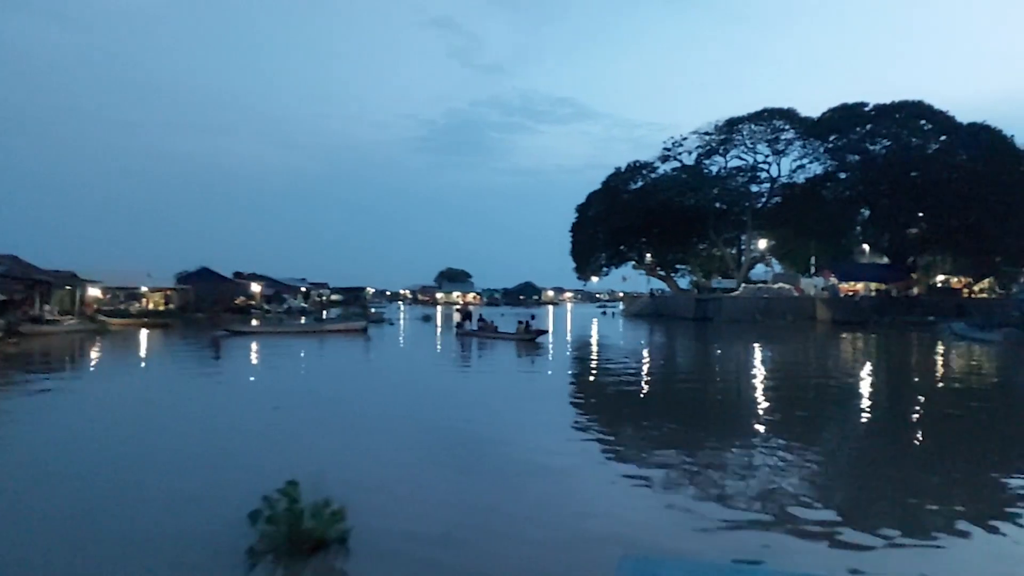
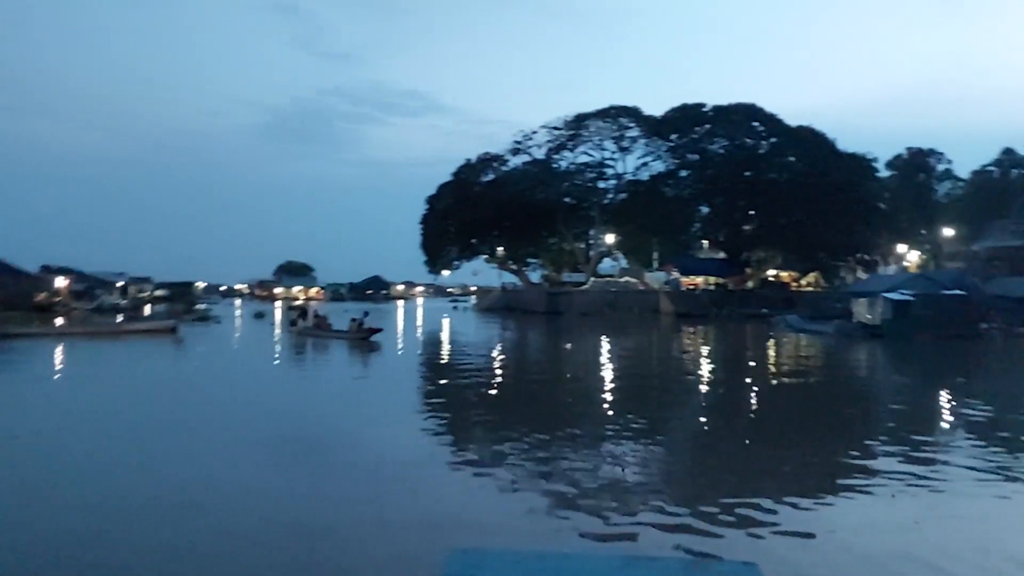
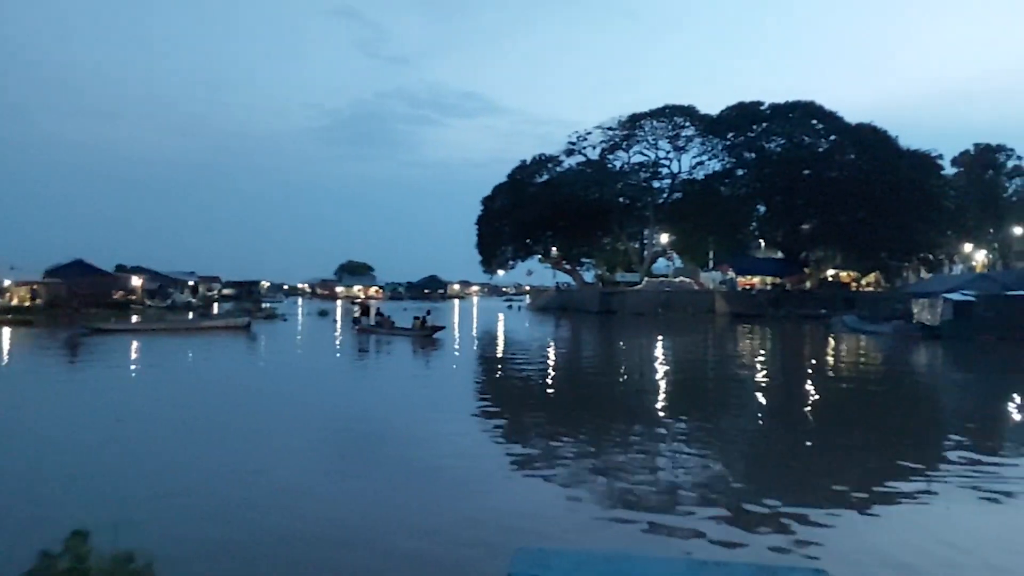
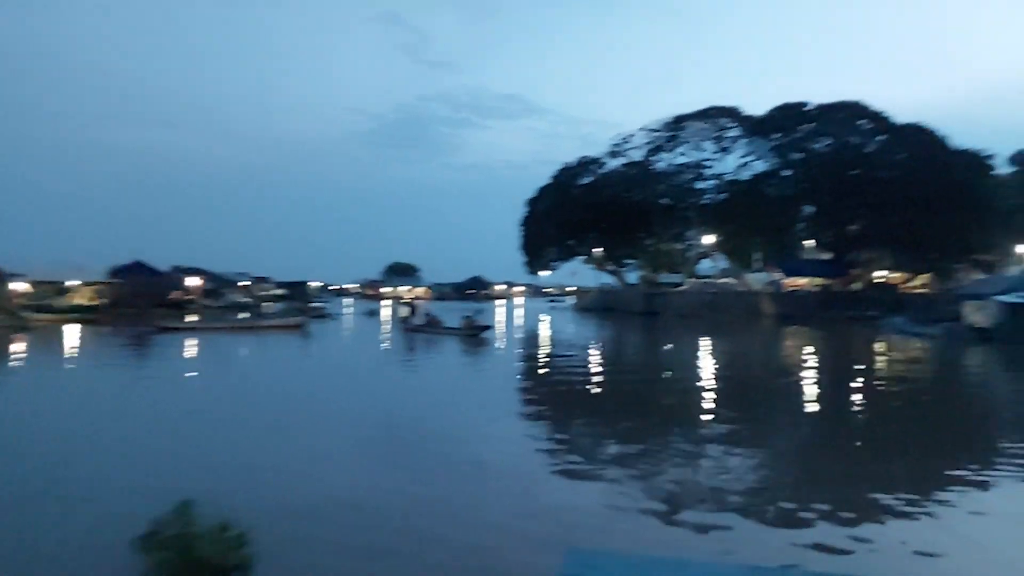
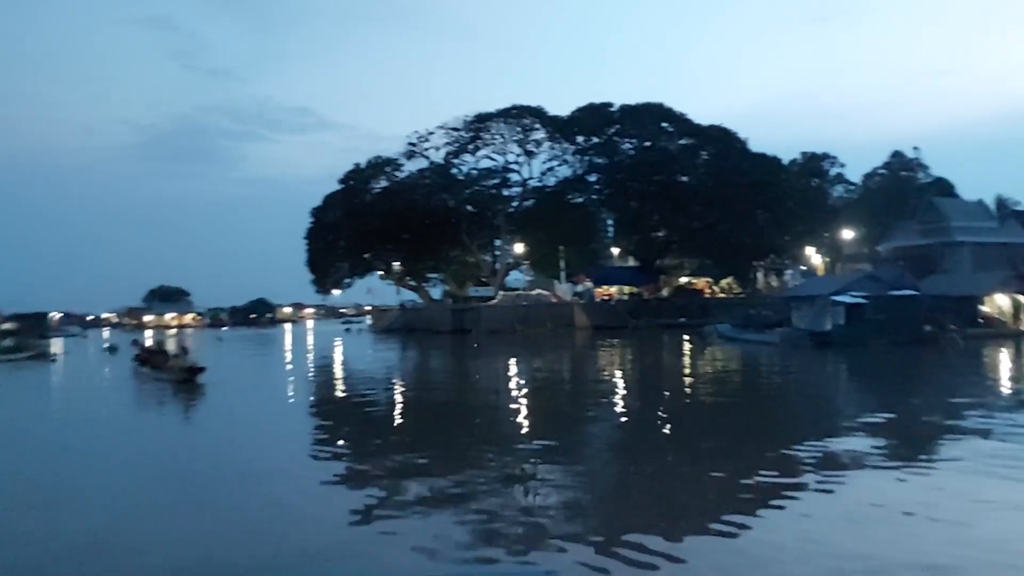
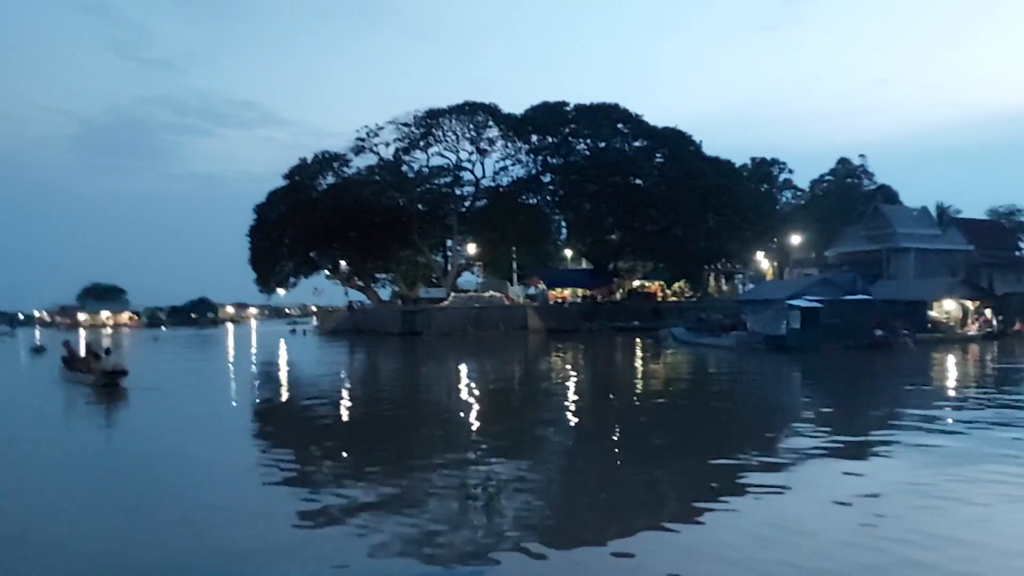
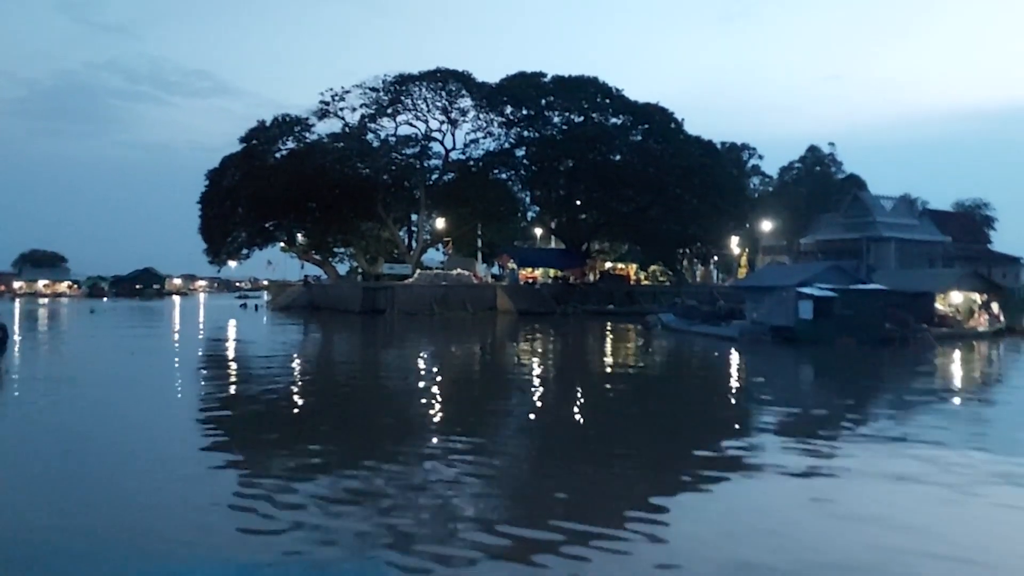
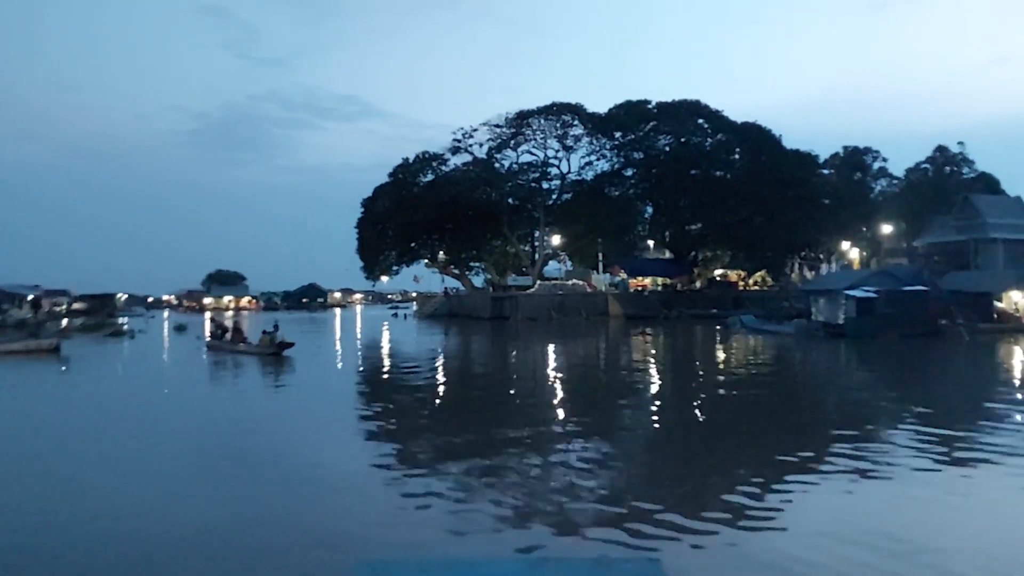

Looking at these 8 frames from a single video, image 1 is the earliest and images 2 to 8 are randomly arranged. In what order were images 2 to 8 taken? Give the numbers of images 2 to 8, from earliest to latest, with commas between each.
4, 3, 2, 8, 5, 6, 7
